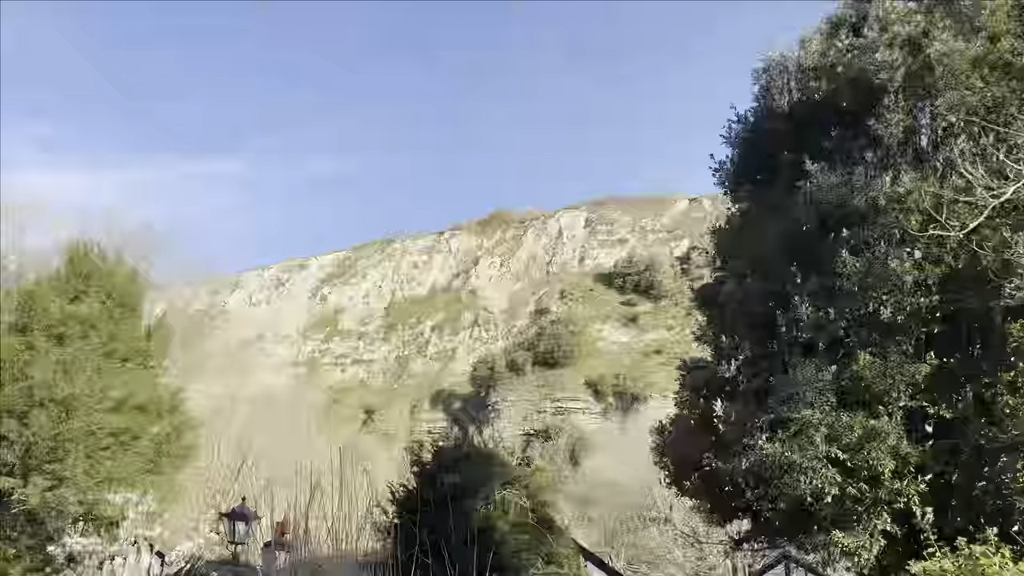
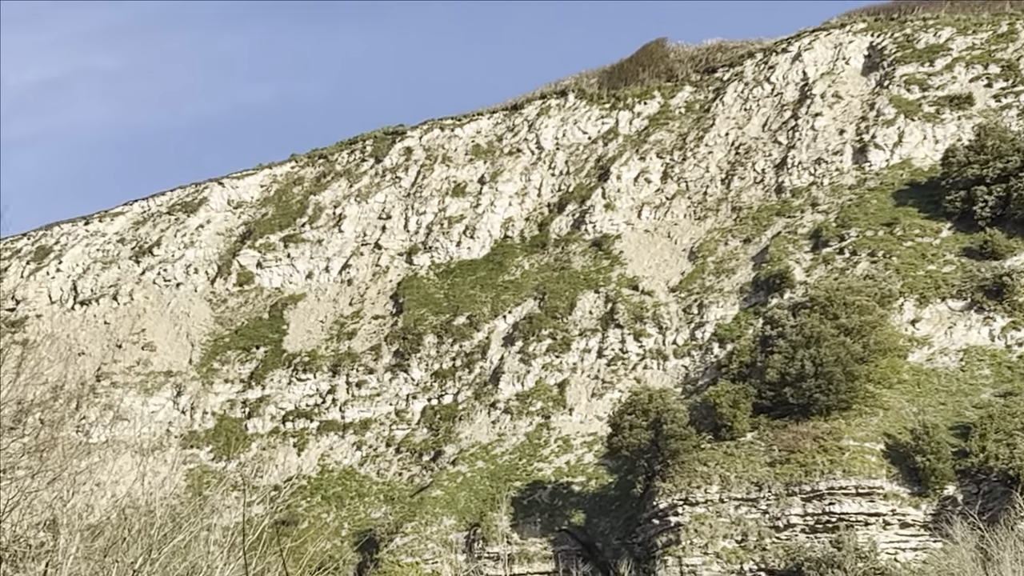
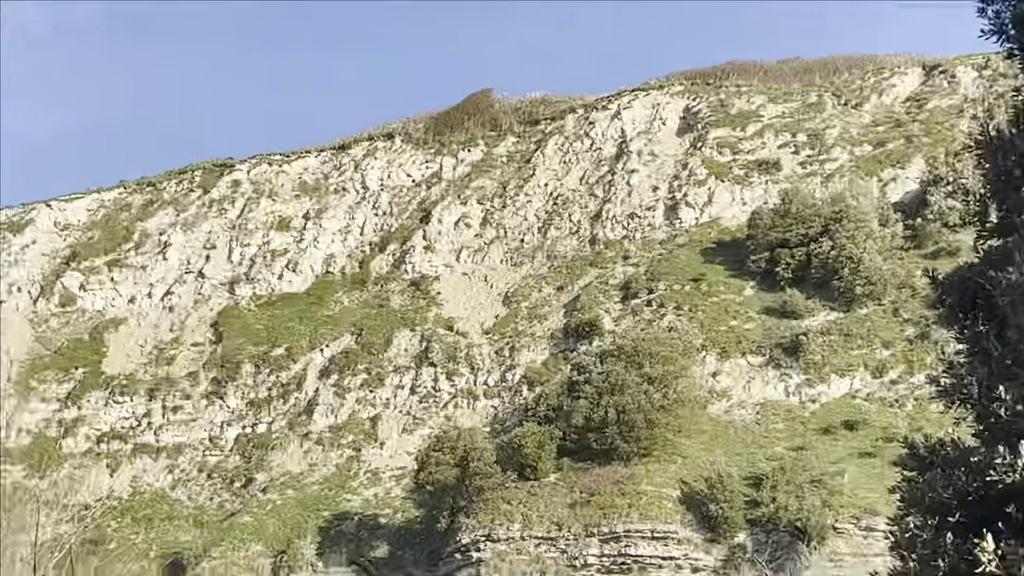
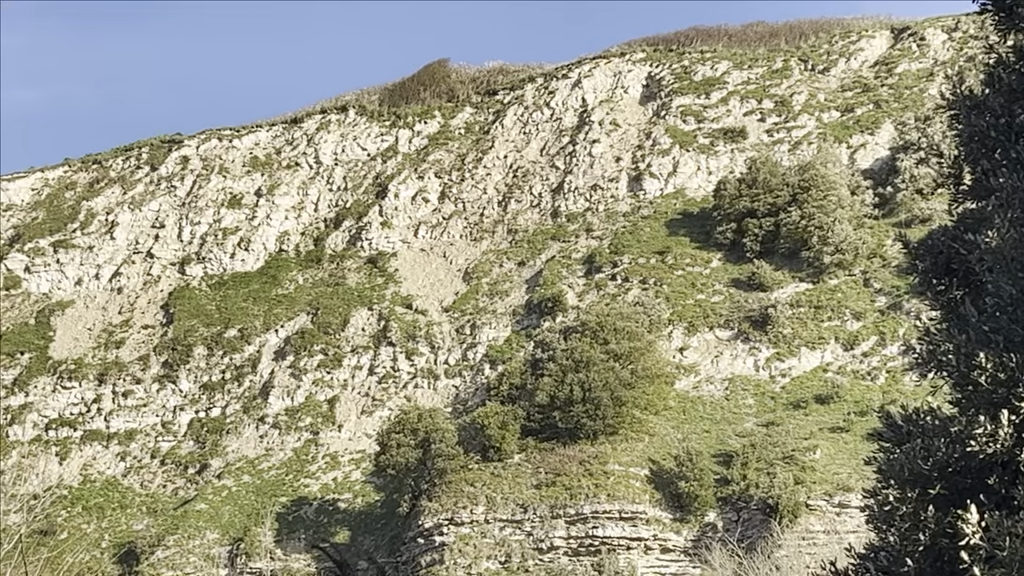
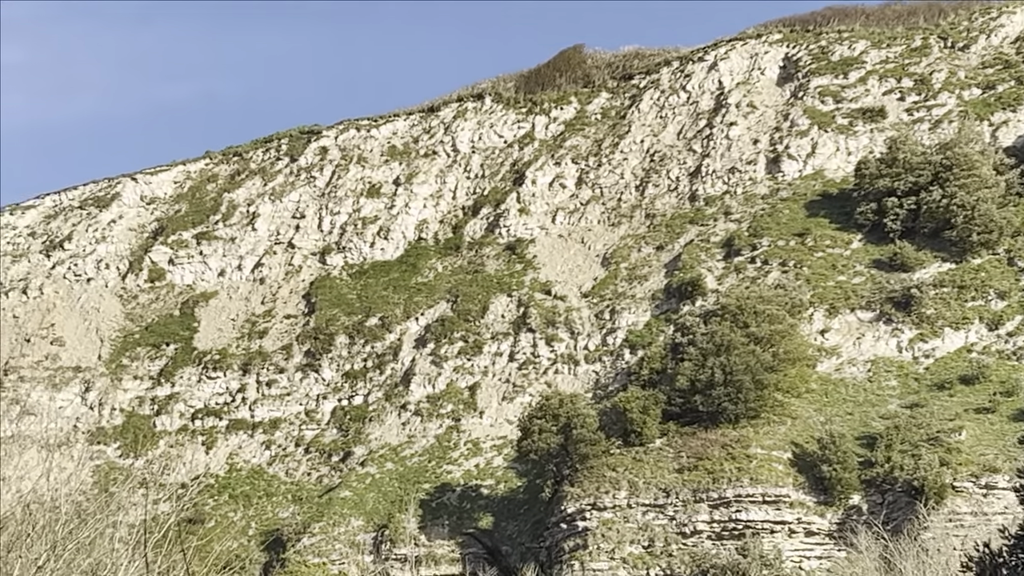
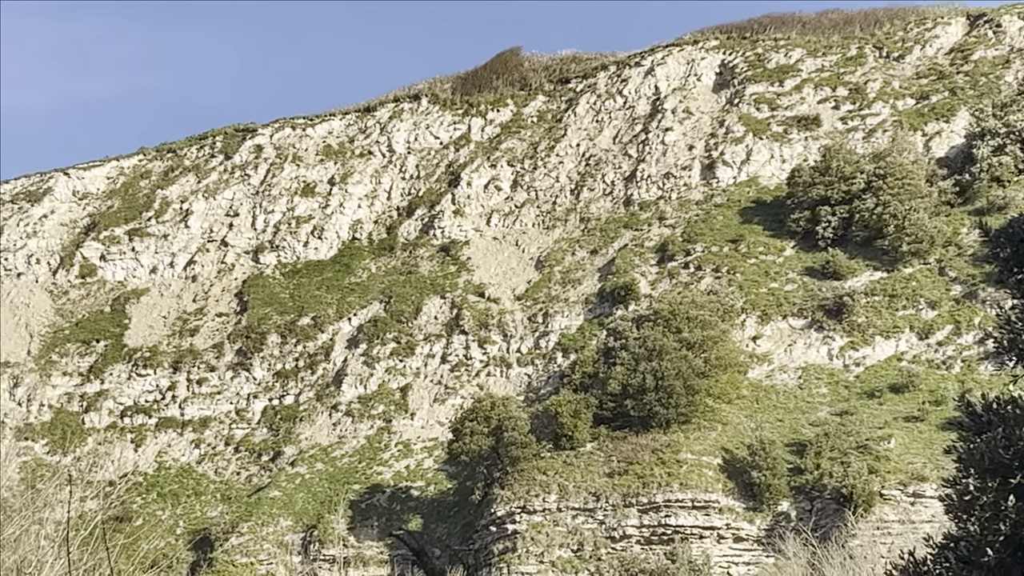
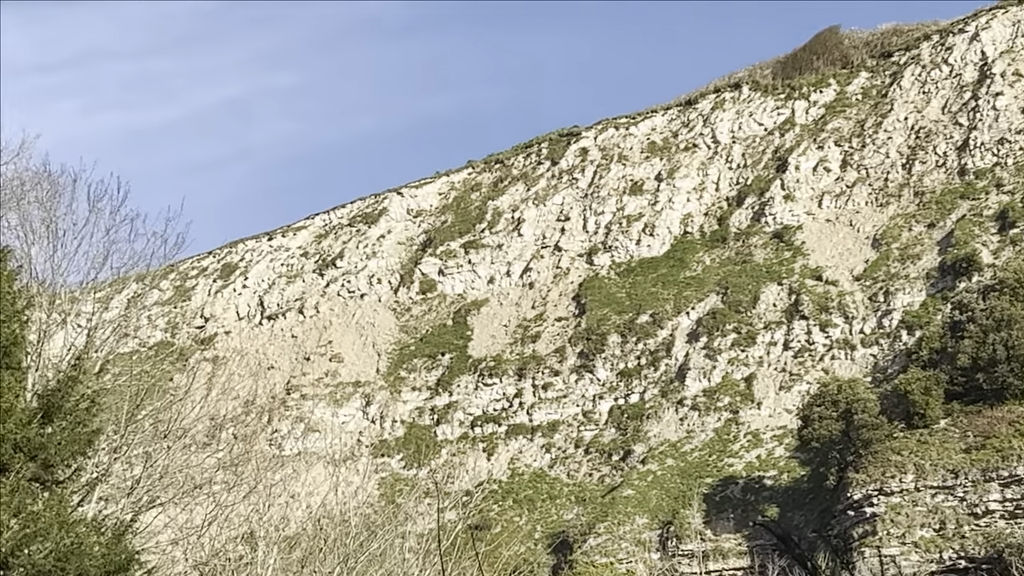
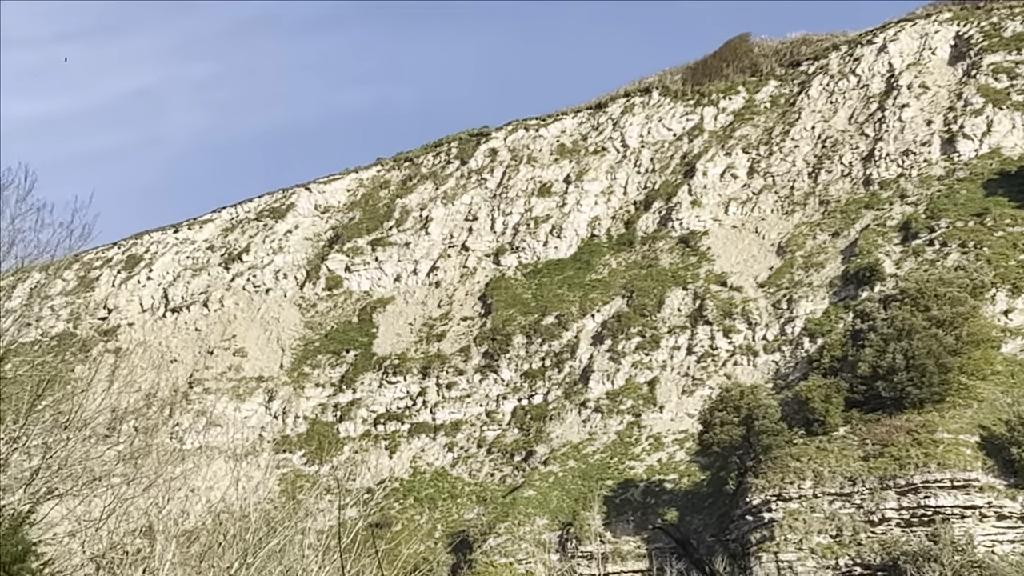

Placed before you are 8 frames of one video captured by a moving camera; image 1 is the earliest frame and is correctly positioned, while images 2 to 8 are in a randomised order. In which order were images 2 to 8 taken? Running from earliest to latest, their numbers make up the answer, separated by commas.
3, 4, 6, 5, 2, 8, 7
